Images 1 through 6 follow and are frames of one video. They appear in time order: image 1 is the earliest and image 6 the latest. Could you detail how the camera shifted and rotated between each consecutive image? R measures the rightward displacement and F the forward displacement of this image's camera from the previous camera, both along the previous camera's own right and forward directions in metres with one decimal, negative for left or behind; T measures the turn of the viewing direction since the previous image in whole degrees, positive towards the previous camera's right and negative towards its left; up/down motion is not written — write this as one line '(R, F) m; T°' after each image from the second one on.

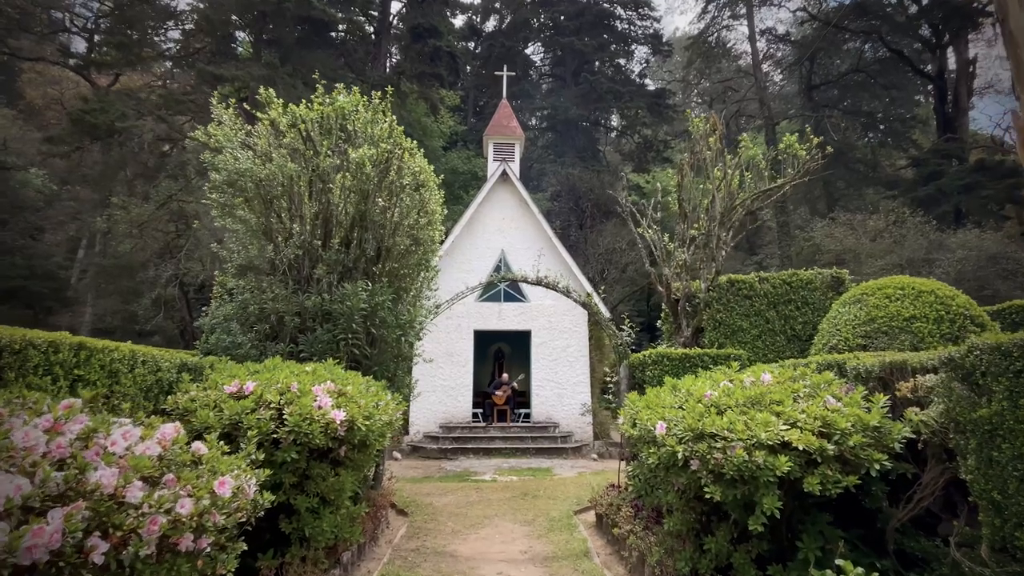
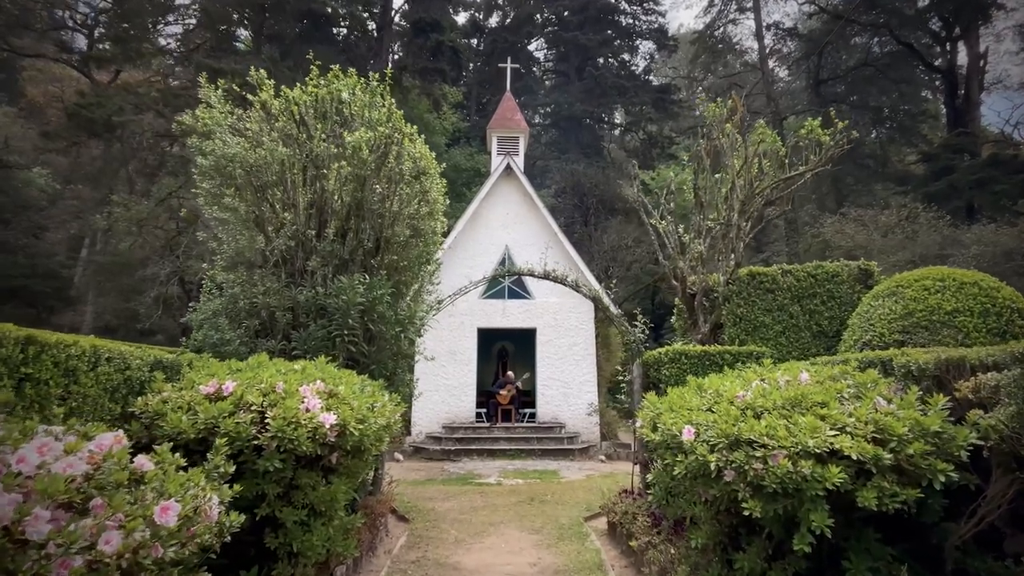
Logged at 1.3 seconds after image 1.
(-0.1, +0.6) m; 0°
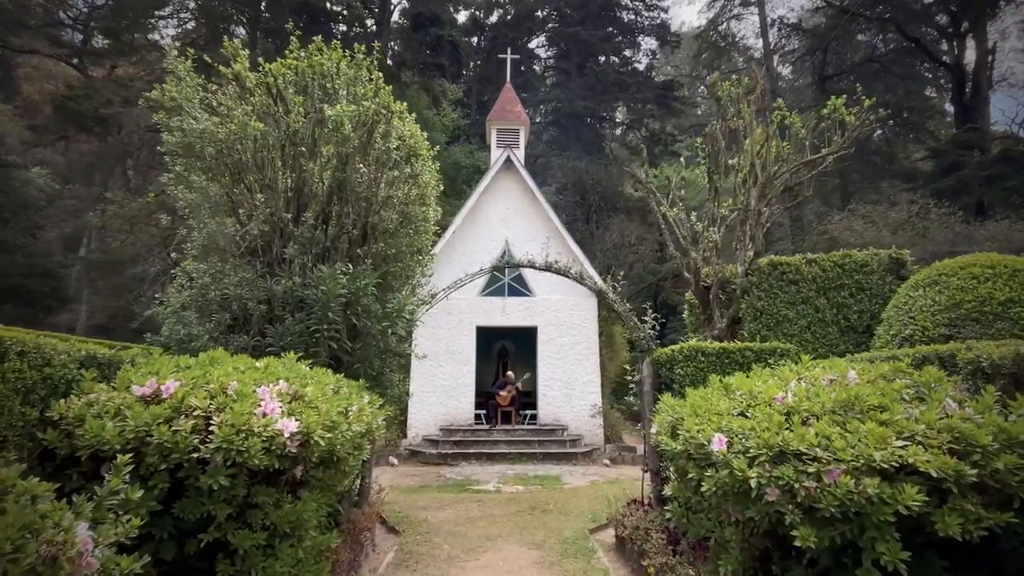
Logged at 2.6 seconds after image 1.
(0.0, +0.8) m; 0°
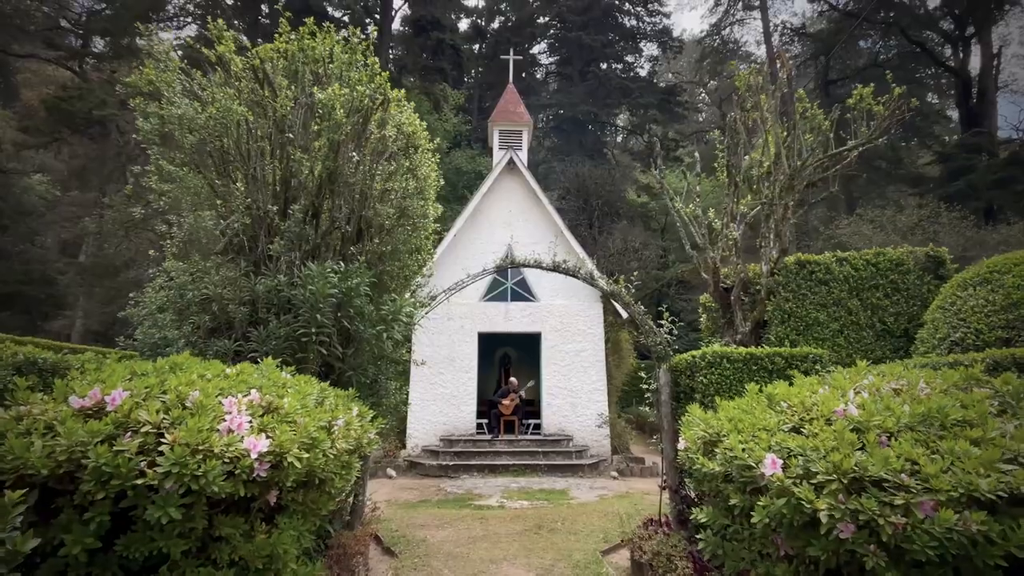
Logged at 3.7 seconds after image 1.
(-0.1, +0.7) m; 0°
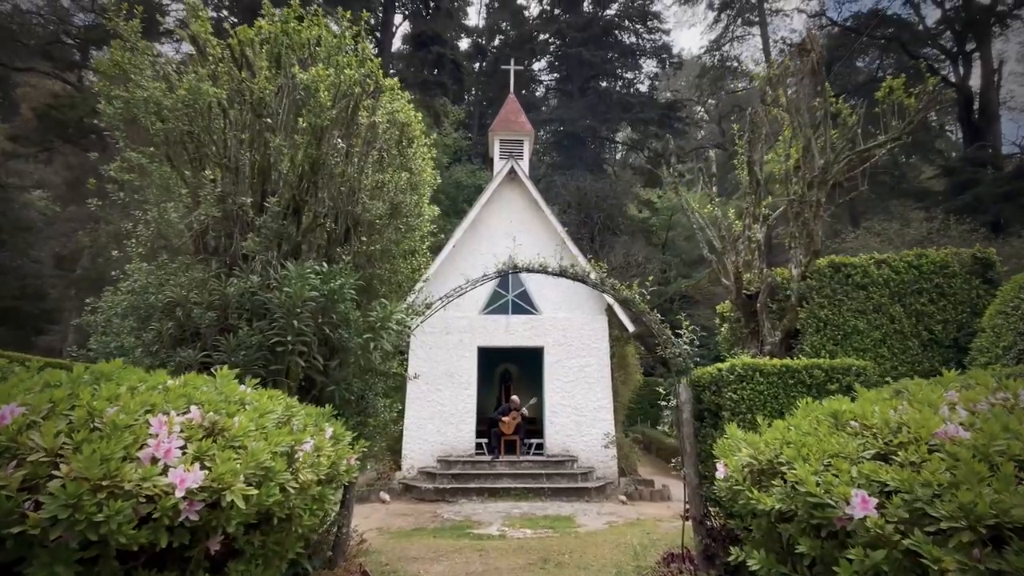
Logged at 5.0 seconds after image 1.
(-0.1, +0.8) m; 0°
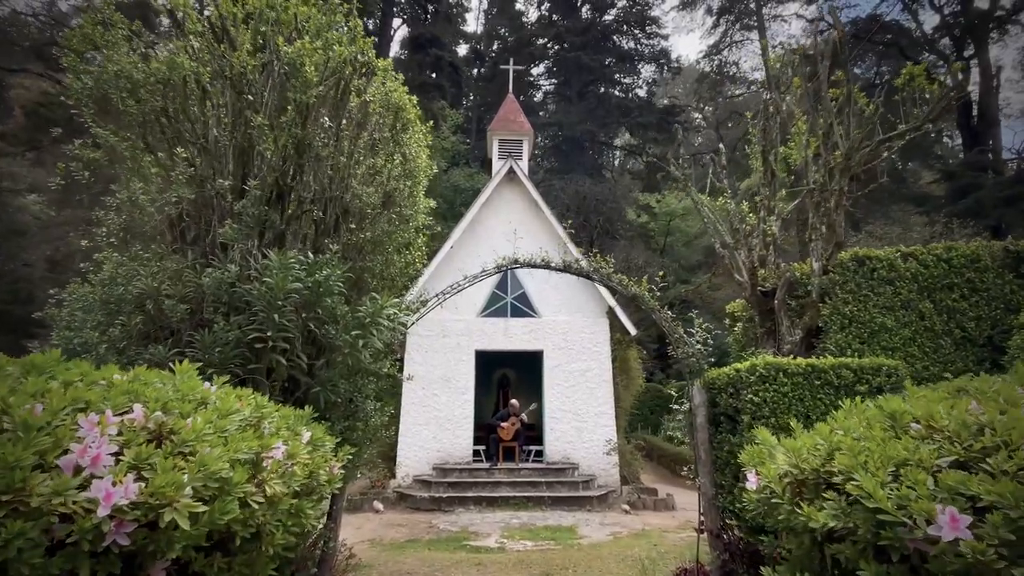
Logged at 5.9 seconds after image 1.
(0.0, +0.5) m; 0°
